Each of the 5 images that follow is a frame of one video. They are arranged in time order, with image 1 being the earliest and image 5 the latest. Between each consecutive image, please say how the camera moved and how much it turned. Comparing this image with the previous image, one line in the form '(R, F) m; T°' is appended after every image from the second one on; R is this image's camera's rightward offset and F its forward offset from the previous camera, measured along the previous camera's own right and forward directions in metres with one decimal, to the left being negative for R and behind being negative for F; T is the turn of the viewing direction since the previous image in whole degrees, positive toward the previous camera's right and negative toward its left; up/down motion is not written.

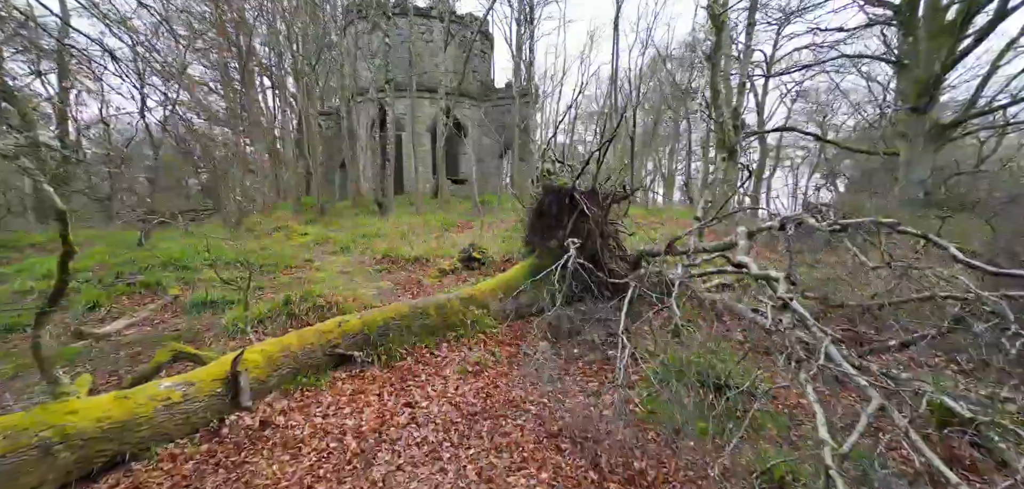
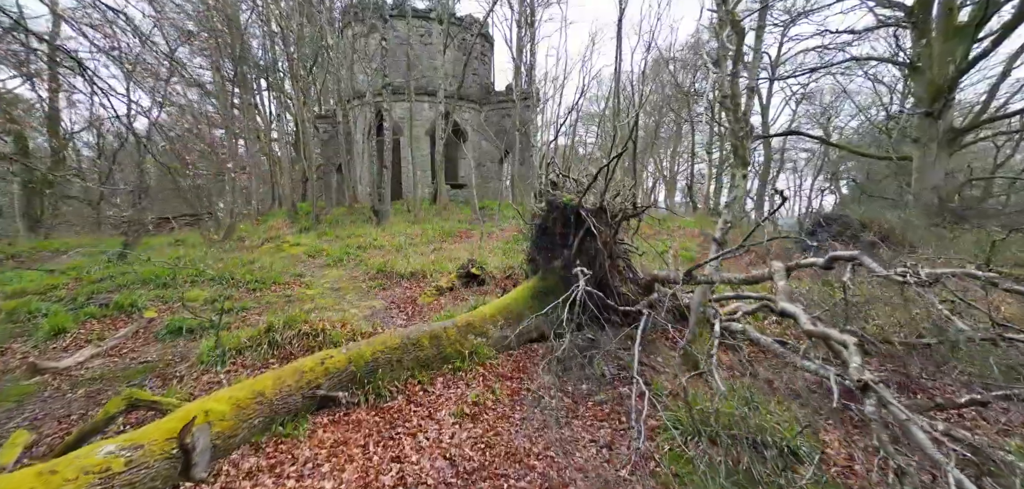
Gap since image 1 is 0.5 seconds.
(0.0, +0.5) m; 0°
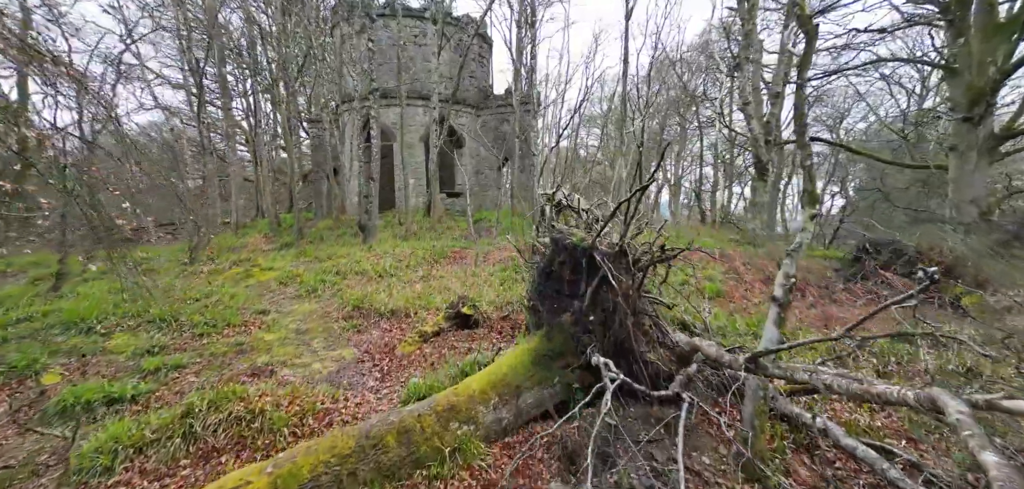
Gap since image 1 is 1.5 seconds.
(0.0, +1.3) m; 0°
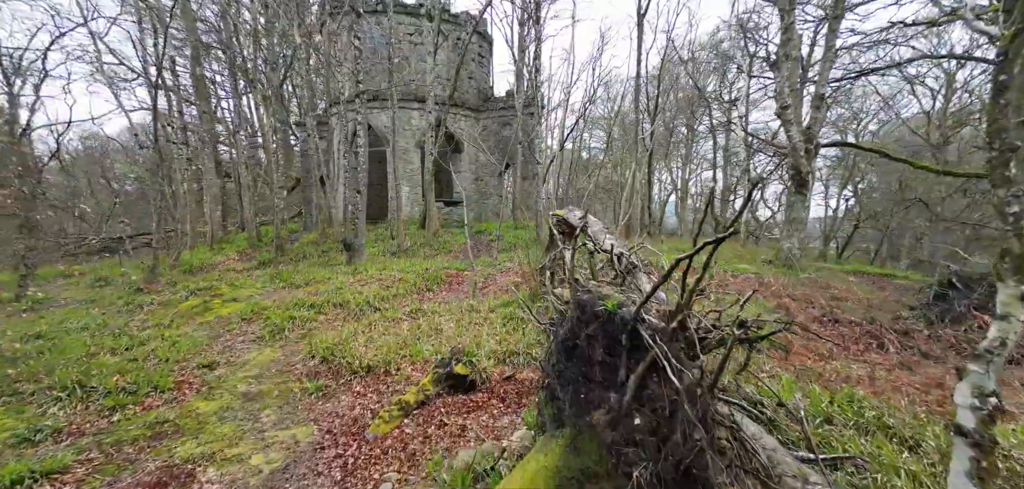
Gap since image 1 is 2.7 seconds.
(-0.1, +1.5) m; 0°
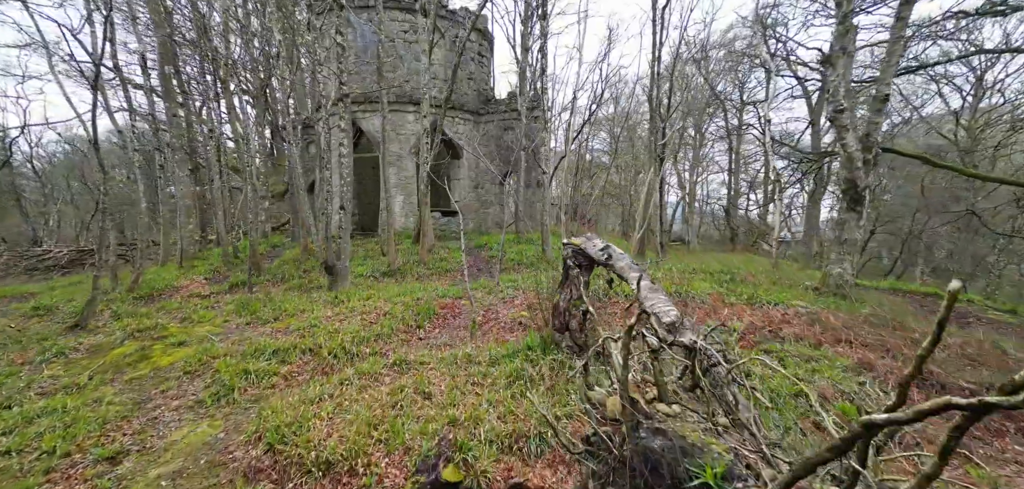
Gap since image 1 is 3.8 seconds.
(-0.1, +1.6) m; 0°
